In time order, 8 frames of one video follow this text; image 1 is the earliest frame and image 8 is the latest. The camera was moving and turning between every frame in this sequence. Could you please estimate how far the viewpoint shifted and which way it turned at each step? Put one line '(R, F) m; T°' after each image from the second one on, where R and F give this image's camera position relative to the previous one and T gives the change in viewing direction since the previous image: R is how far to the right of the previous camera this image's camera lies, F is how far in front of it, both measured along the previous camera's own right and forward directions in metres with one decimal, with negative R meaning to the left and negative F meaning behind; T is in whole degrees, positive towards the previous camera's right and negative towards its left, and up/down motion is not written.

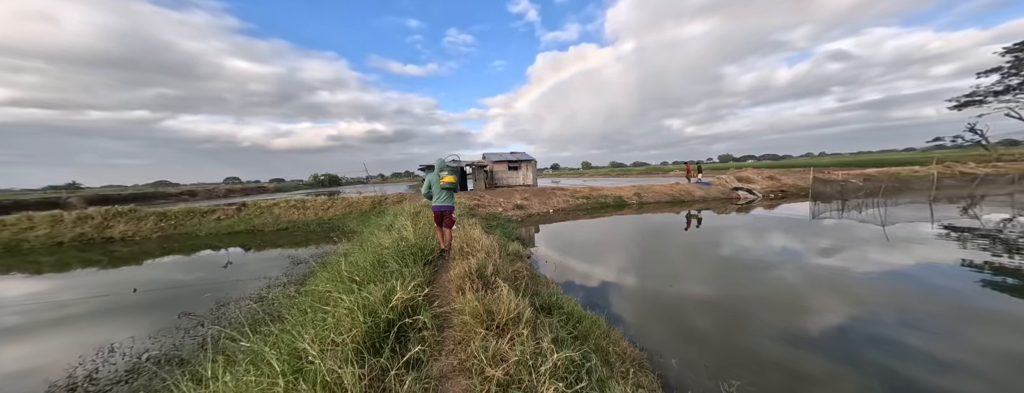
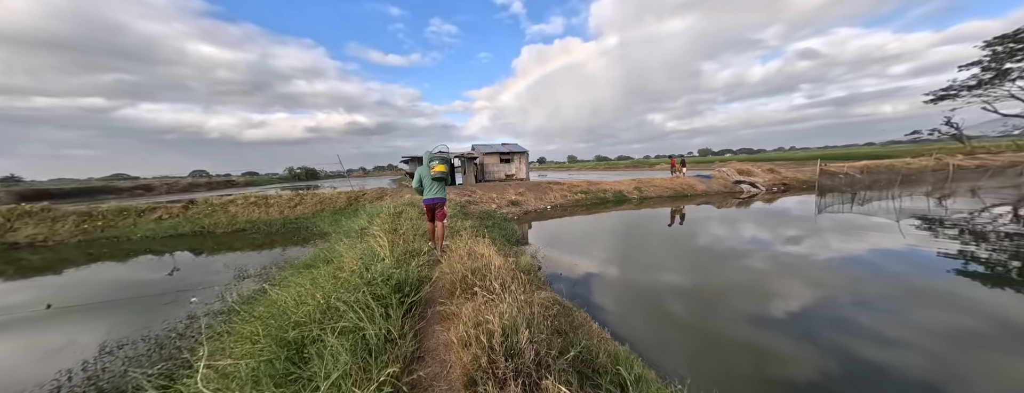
(-0.4, +1.3) m; +3°
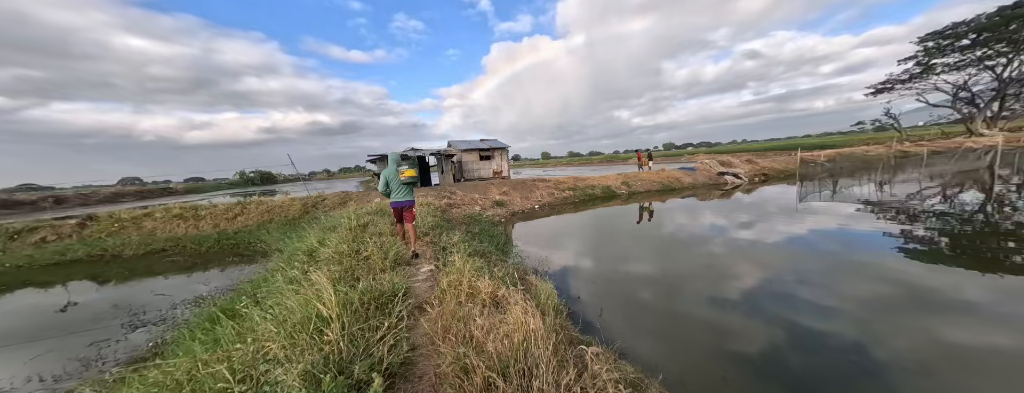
(-0.4, +1.2) m; +5°
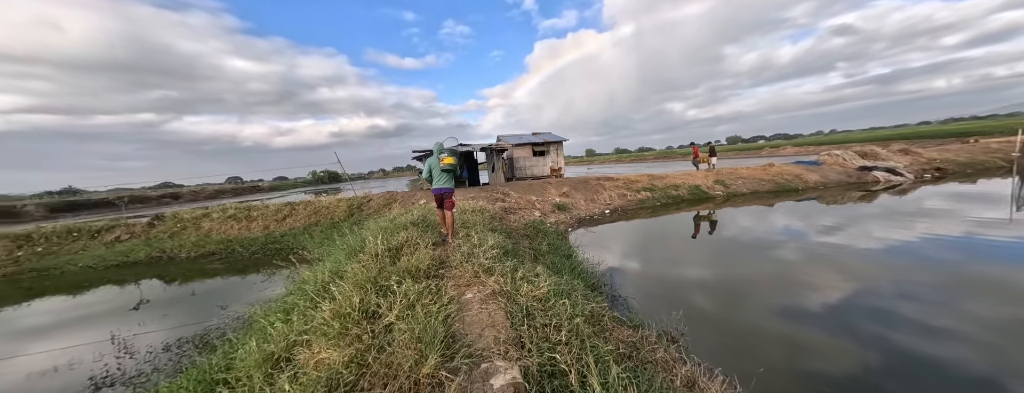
(-0.8, +1.9) m; -9°
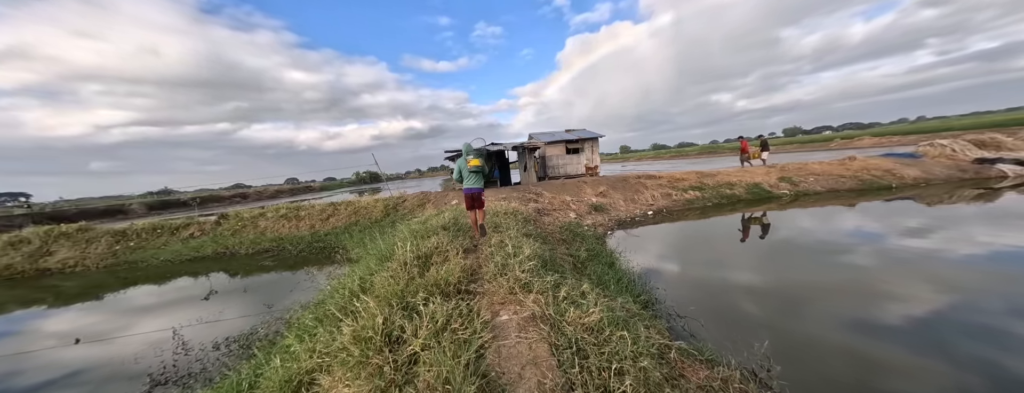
(-0.1, +0.4) m; -7°
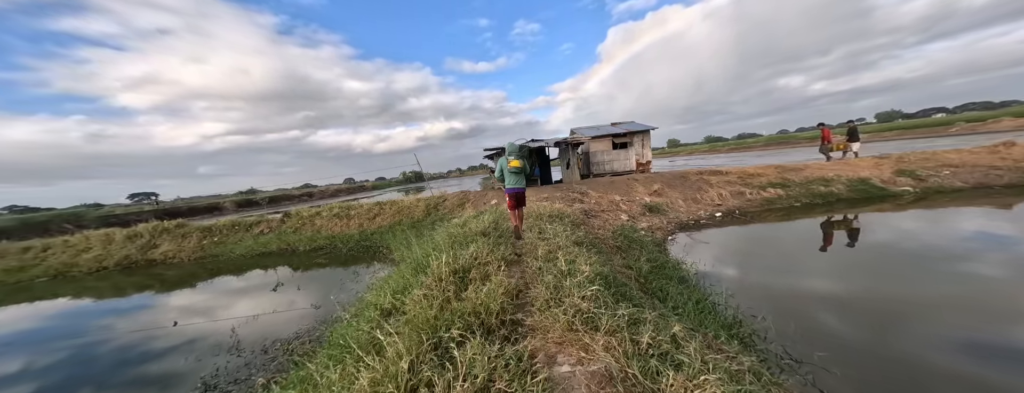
(-0.1, +0.5) m; -8°
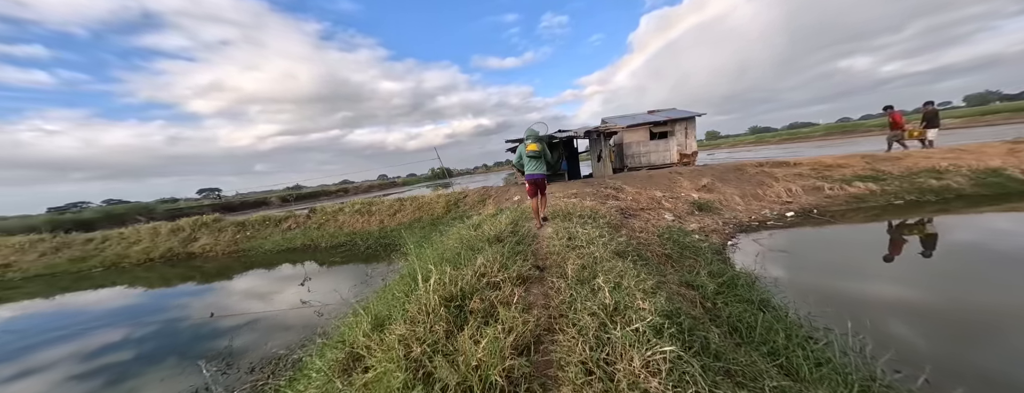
(0.0, +0.8) m; -6°
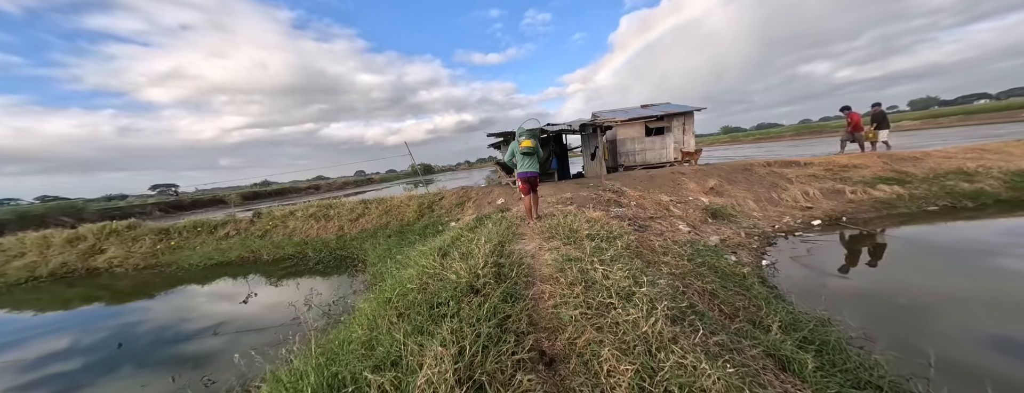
(0.0, +1.2) m; +4°
